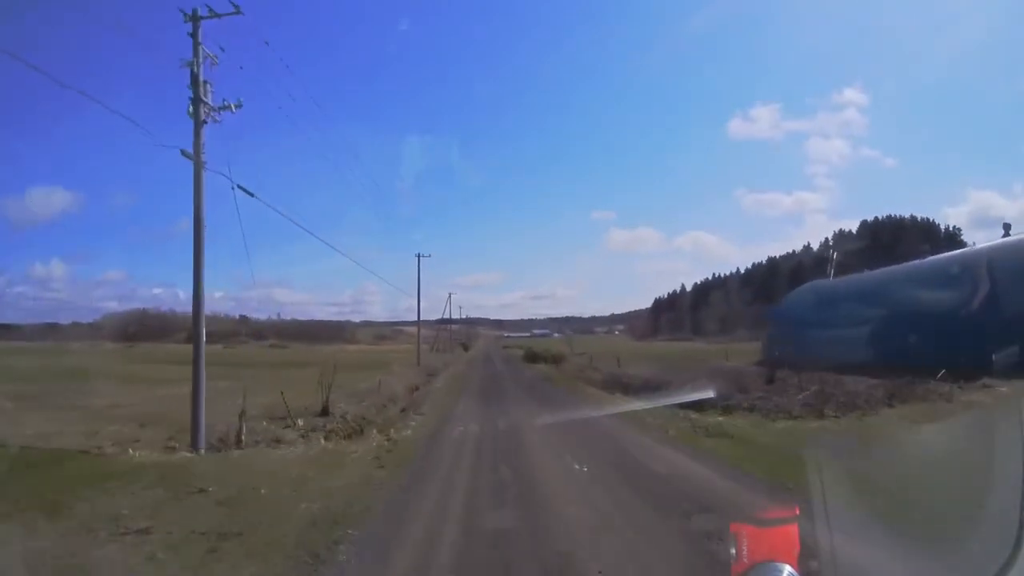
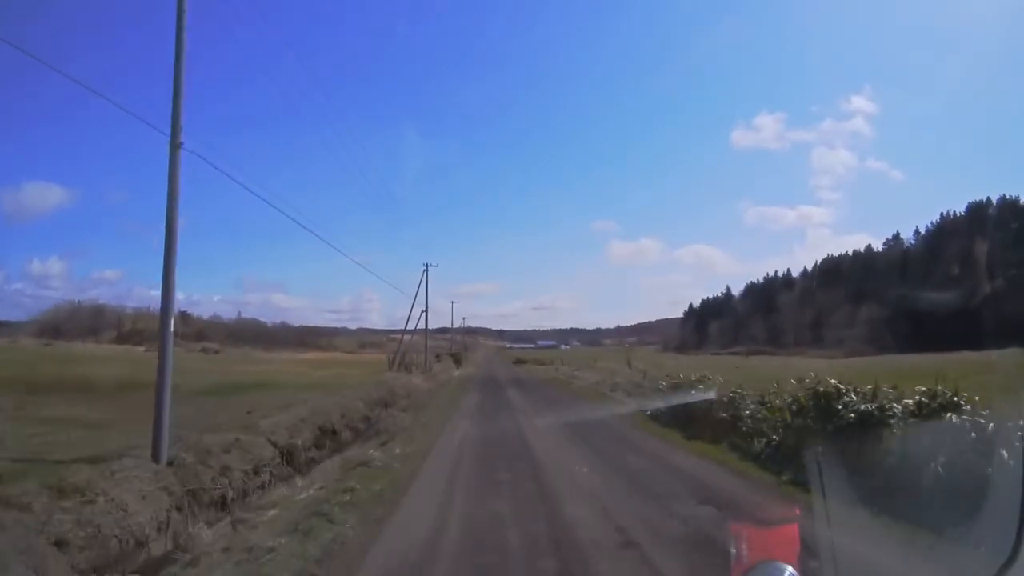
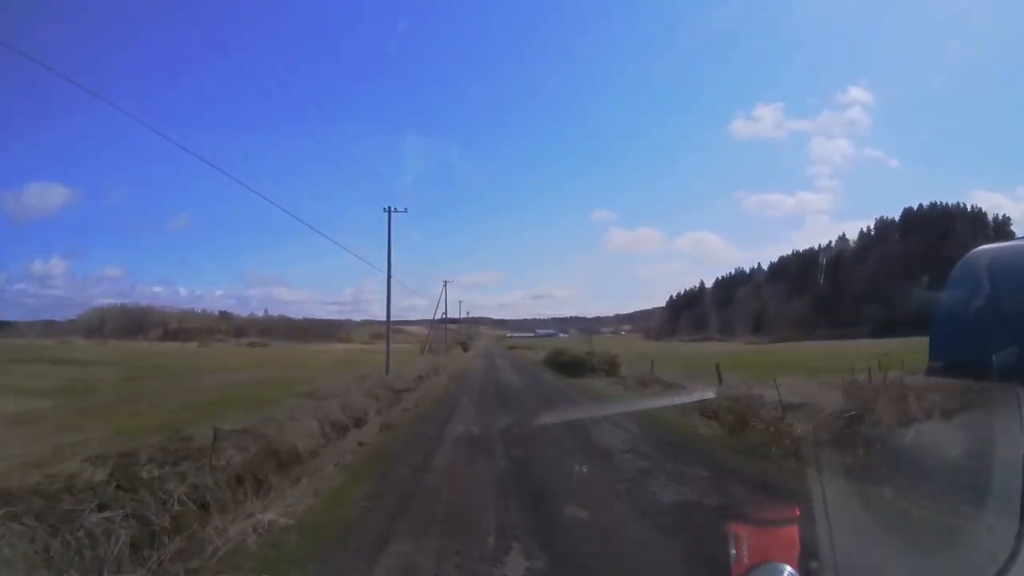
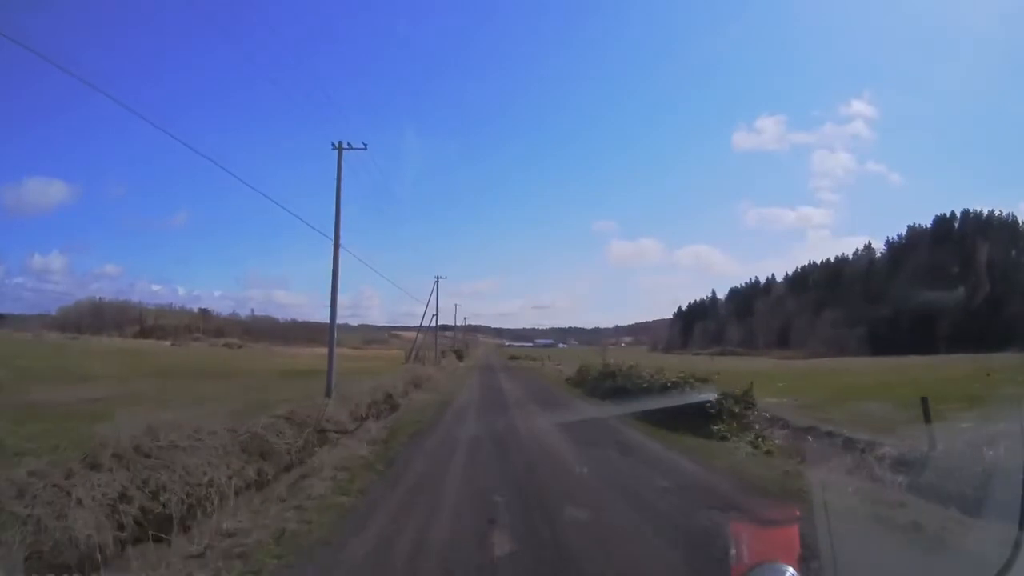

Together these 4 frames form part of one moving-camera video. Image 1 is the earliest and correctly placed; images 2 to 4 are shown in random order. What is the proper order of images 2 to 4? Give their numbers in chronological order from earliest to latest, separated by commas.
3, 4, 2
